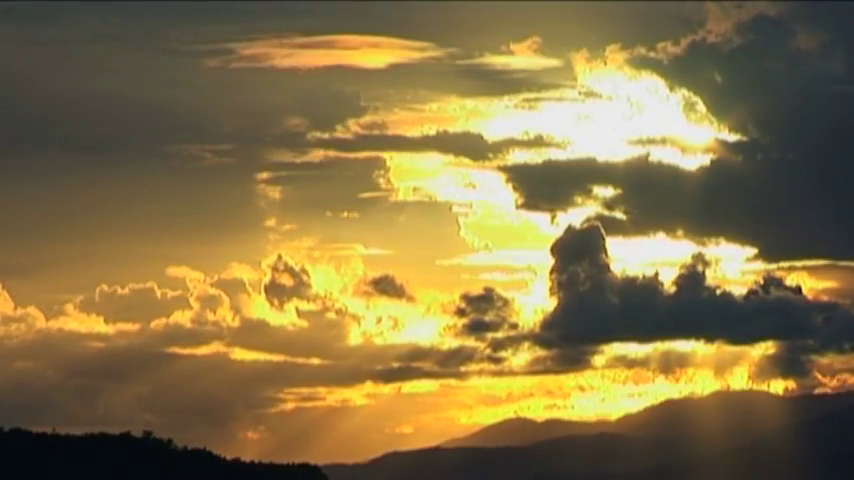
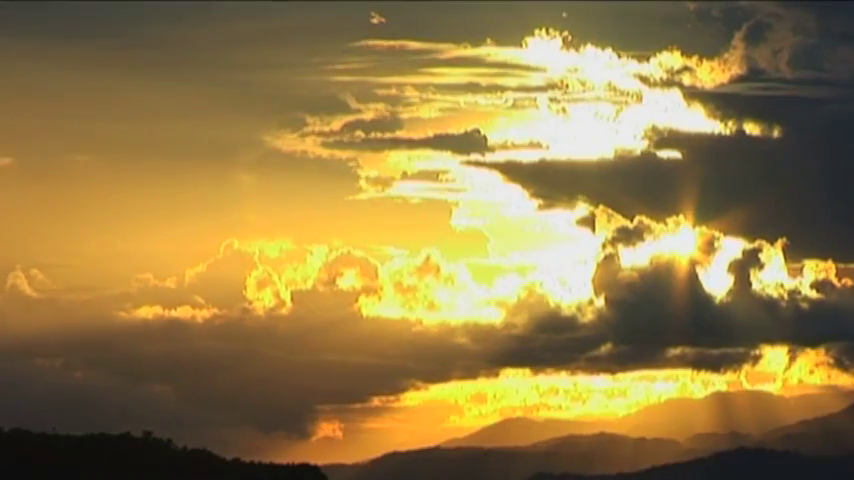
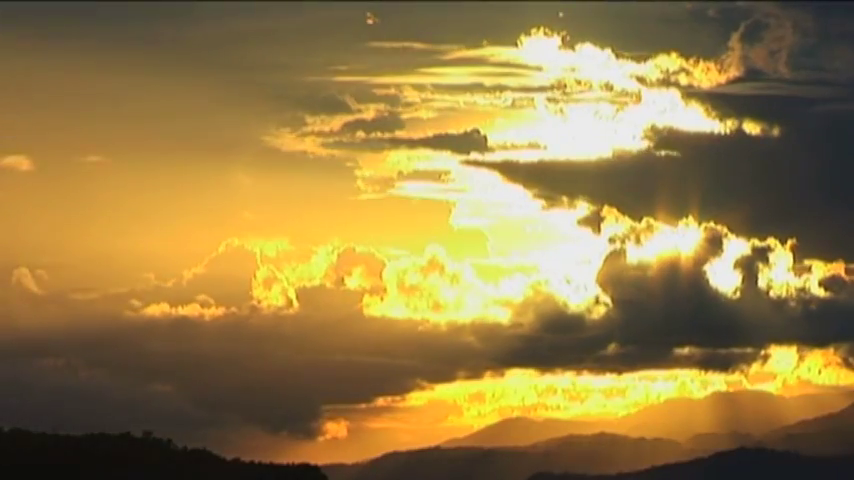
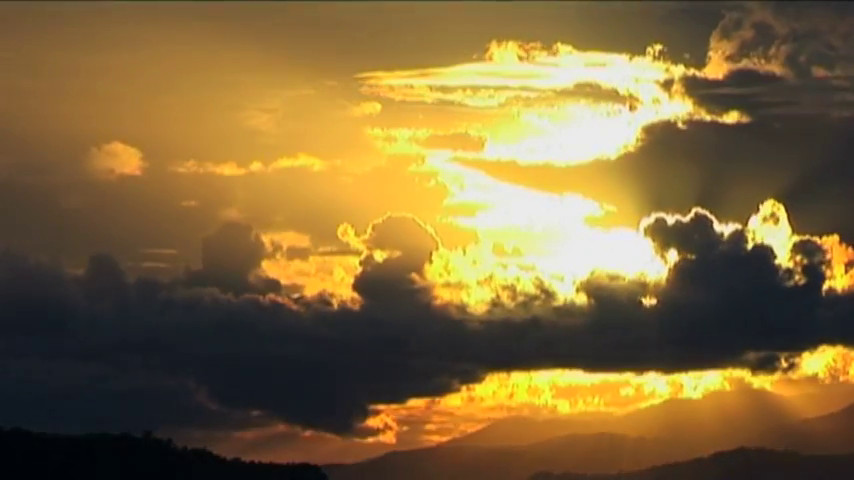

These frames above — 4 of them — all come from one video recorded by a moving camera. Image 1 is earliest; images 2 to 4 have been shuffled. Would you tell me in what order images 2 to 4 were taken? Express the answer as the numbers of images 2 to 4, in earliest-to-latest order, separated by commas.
2, 3, 4
